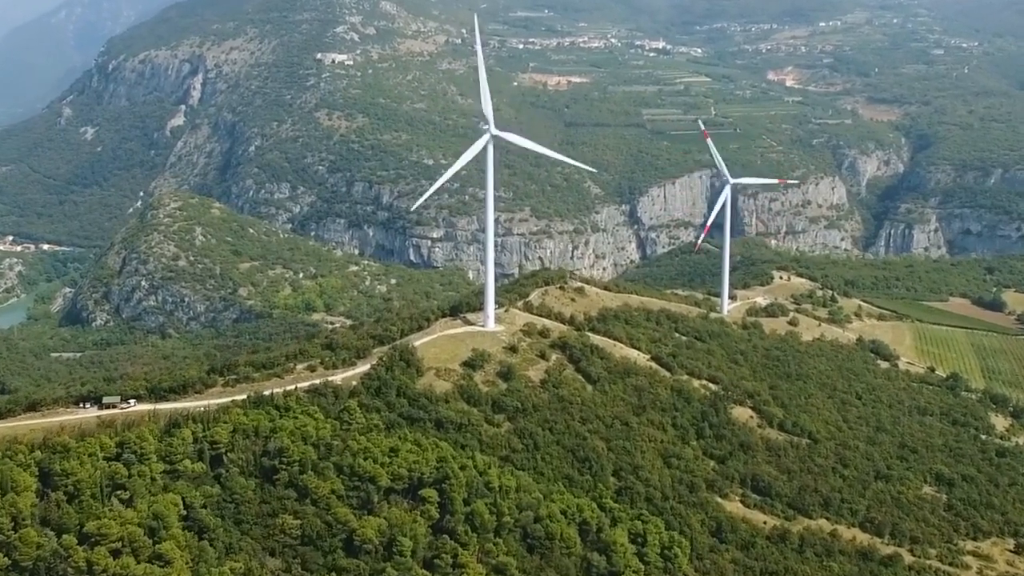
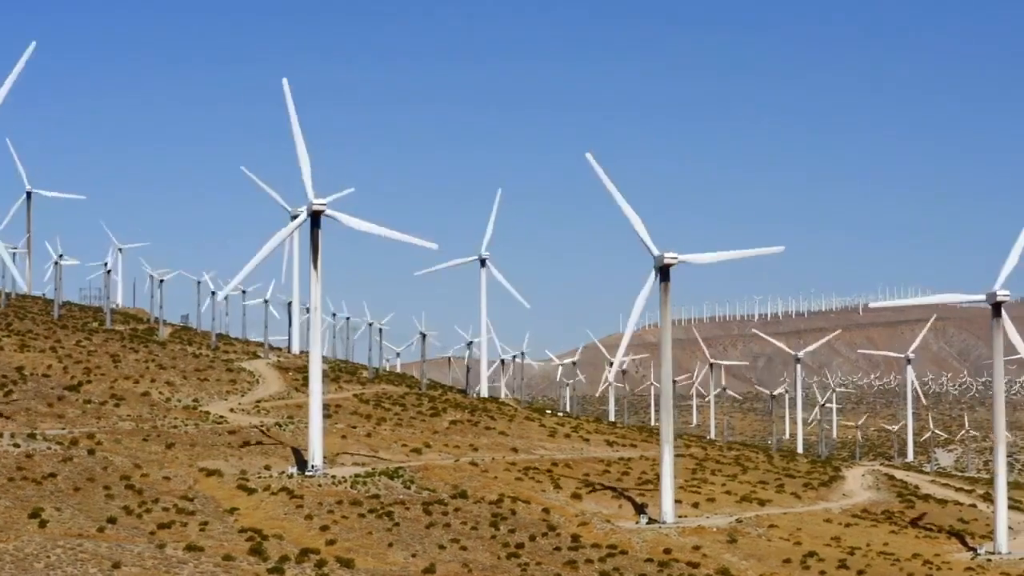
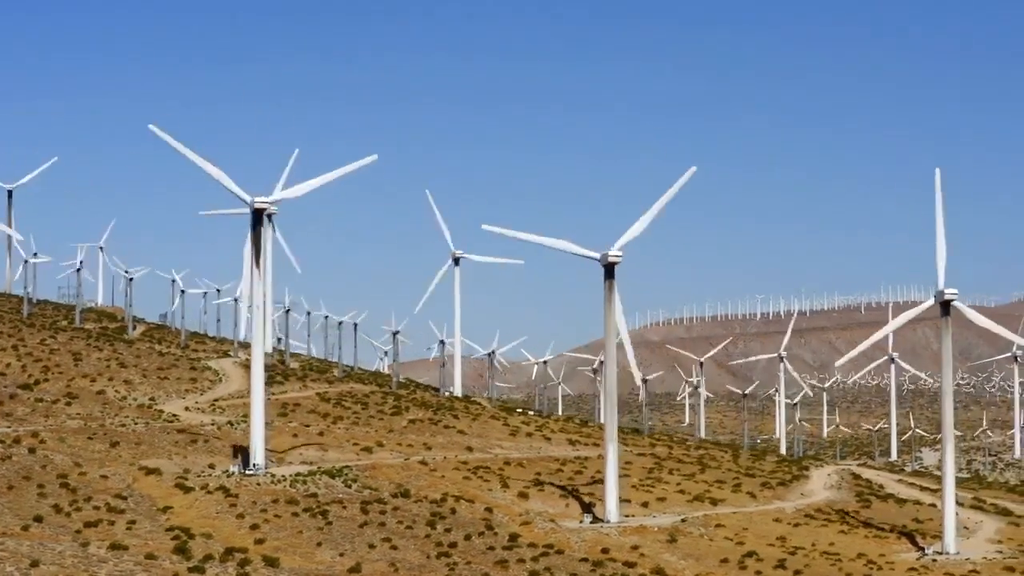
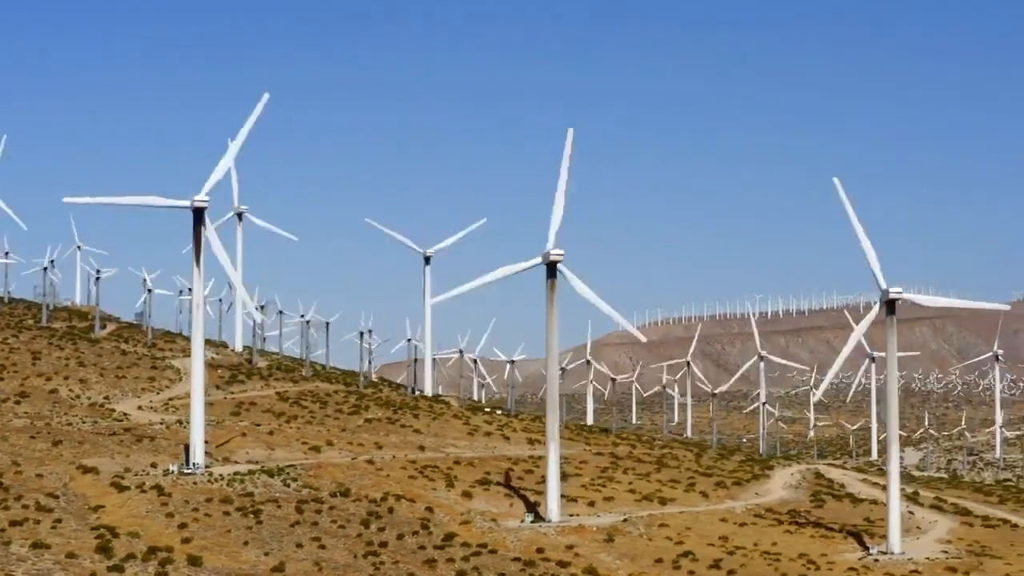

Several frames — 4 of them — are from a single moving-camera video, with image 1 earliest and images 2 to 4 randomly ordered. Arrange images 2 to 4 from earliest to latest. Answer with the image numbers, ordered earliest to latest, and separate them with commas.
2, 3, 4
